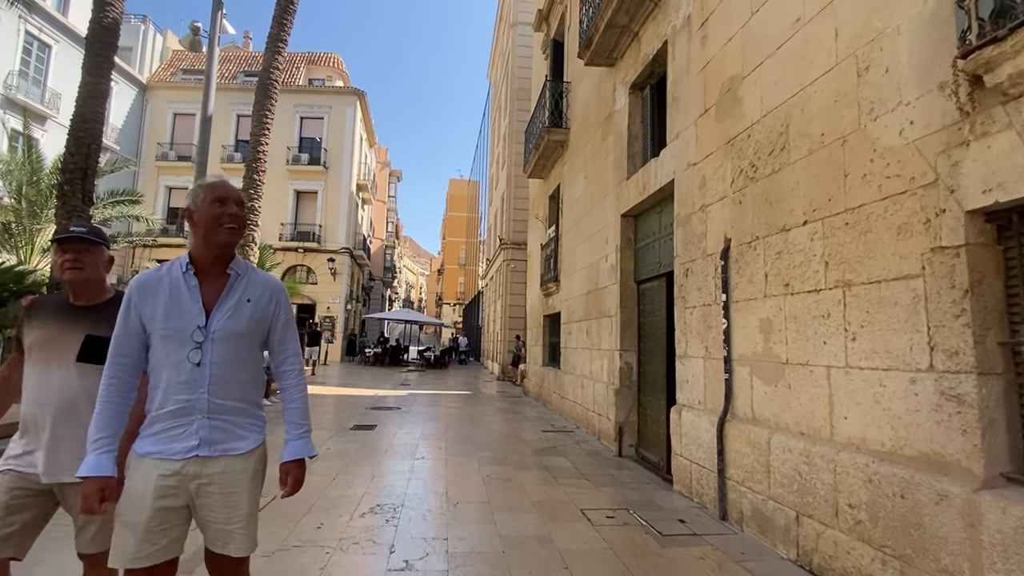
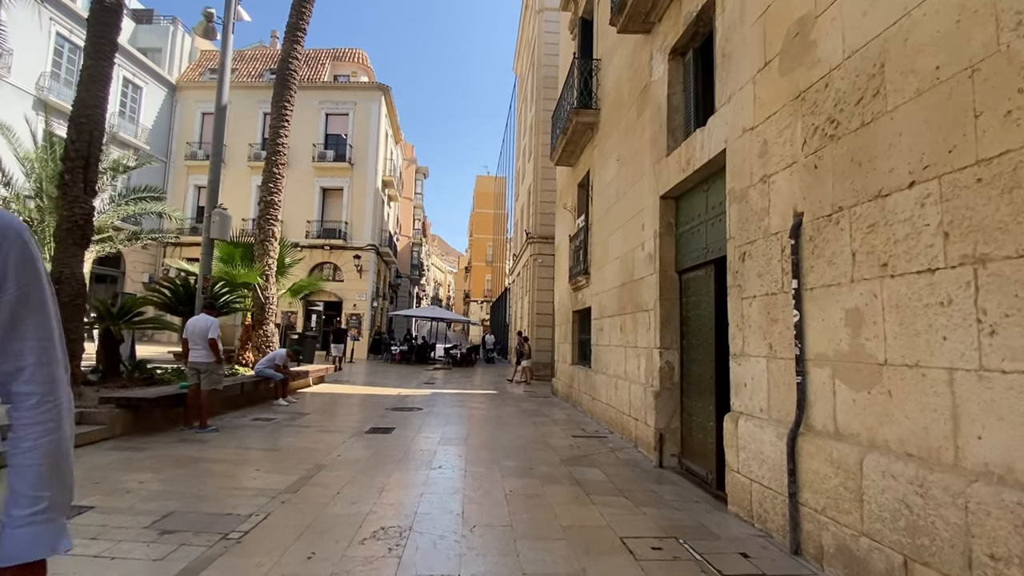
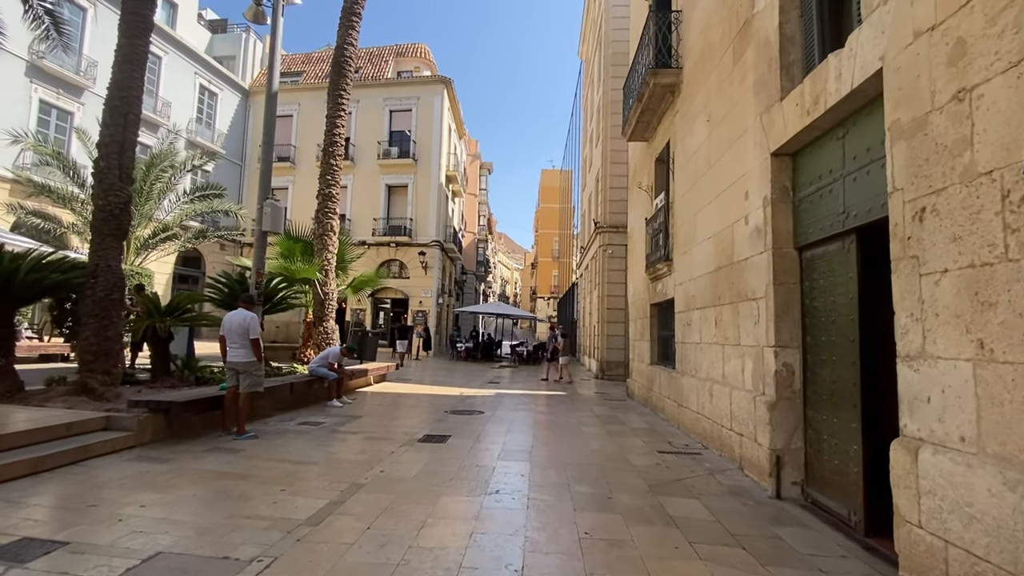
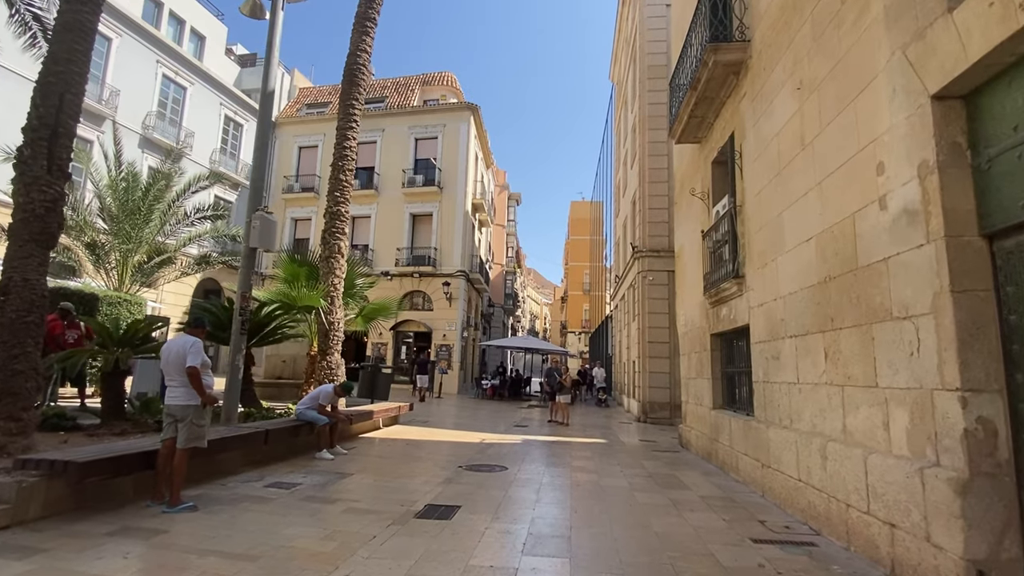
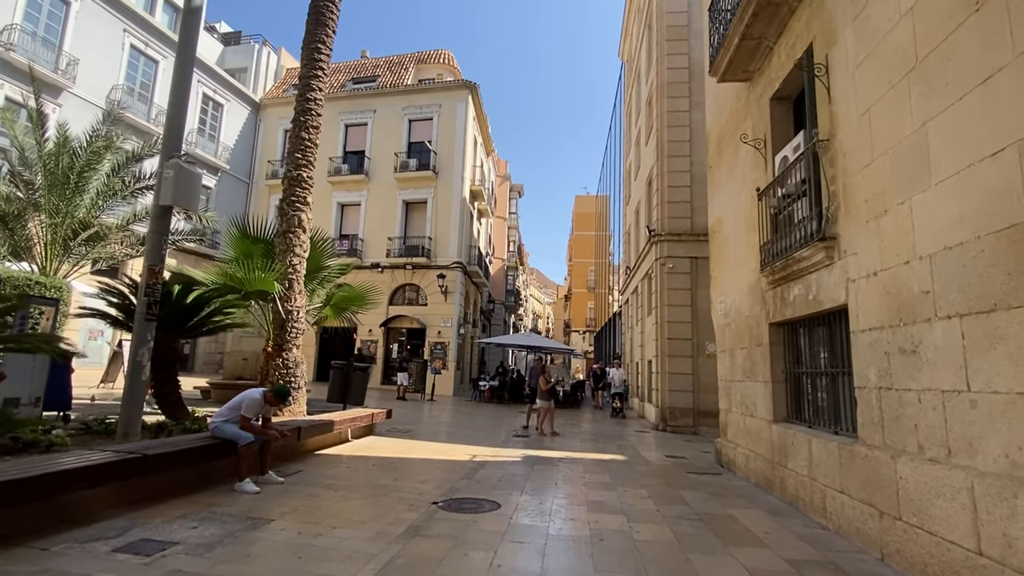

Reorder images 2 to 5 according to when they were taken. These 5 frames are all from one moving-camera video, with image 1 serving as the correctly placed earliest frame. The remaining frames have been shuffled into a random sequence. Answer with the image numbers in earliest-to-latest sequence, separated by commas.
2, 3, 4, 5
